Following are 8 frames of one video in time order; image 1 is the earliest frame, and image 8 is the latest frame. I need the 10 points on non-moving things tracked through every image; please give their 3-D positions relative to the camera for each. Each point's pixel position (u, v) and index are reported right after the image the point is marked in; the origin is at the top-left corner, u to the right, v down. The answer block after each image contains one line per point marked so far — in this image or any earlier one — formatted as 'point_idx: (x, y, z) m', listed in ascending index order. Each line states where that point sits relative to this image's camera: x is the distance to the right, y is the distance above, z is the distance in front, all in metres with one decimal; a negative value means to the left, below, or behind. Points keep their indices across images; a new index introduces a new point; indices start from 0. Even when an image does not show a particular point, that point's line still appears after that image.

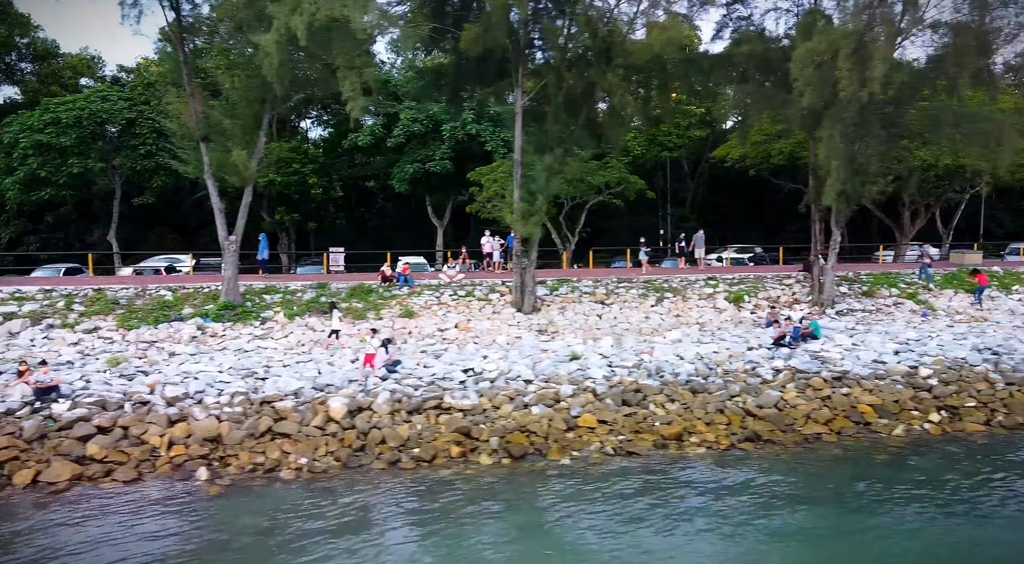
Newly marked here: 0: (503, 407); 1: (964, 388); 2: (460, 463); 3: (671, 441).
0: (-0.2, -2.3, +14.8) m
1: (+9.4, -2.2, +16.5) m
2: (-0.9, -3.0, +12.9) m
3: (+2.8, -2.8, +14.1) m
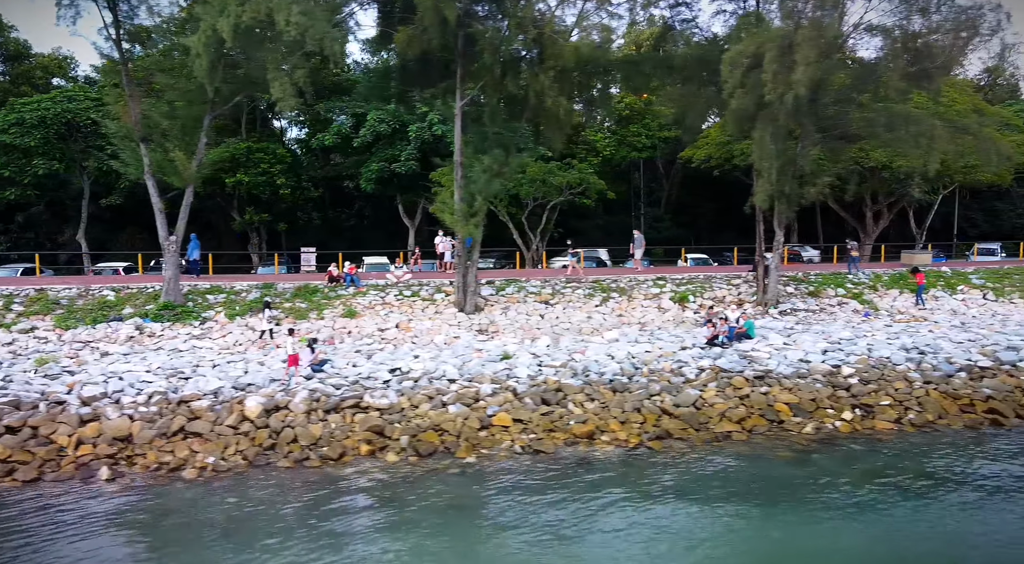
0: (-1.7, -2.3, +14.9) m
1: (+7.8, -2.2, +16.7) m
2: (-2.4, -3.0, +13.1) m
3: (+1.2, -2.8, +14.3) m
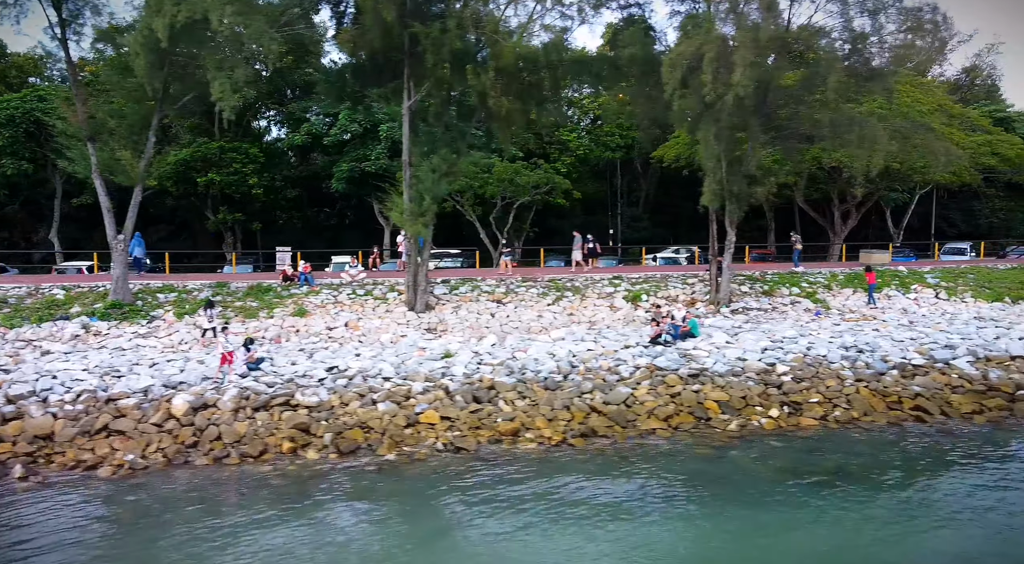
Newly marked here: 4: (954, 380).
0: (-3.1, -2.3, +15.1) m
1: (+6.5, -2.2, +16.9) m
2: (-3.8, -3.0, +13.2) m
3: (-0.1, -2.8, +14.4) m
4: (+9.6, -2.1, +17.2) m
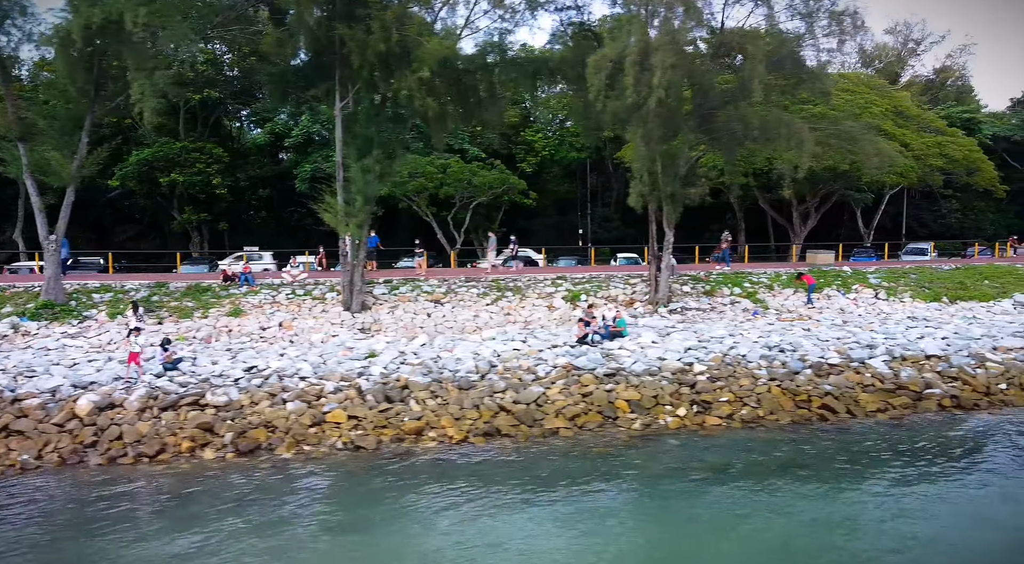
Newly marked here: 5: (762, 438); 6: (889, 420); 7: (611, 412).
0: (-4.8, -2.3, +15.2) m
1: (+4.7, -2.2, +17.1) m
2: (-5.5, -3.0, +13.3) m
3: (-1.9, -2.8, +14.5) m
4: (+7.8, -2.1, +17.4) m
5: (+4.7, -2.9, +14.9) m
6: (+7.6, -2.8, +15.9) m
7: (+2.0, -2.6, +15.8) m
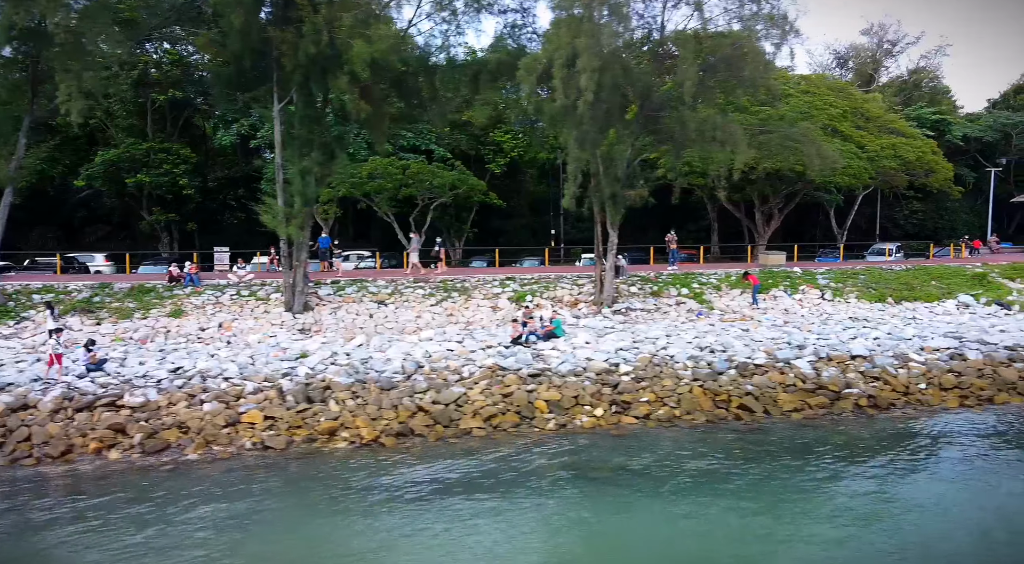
0: (-6.5, -2.4, +15.3) m
1: (+3.0, -2.2, +17.3) m
2: (-7.1, -3.0, +13.4) m
3: (-3.5, -2.8, +14.6) m
4: (+6.2, -2.2, +17.6) m
5: (+3.0, -3.0, +15.1) m
6: (+5.9, -2.8, +16.1) m
7: (+0.3, -2.6, +15.9) m
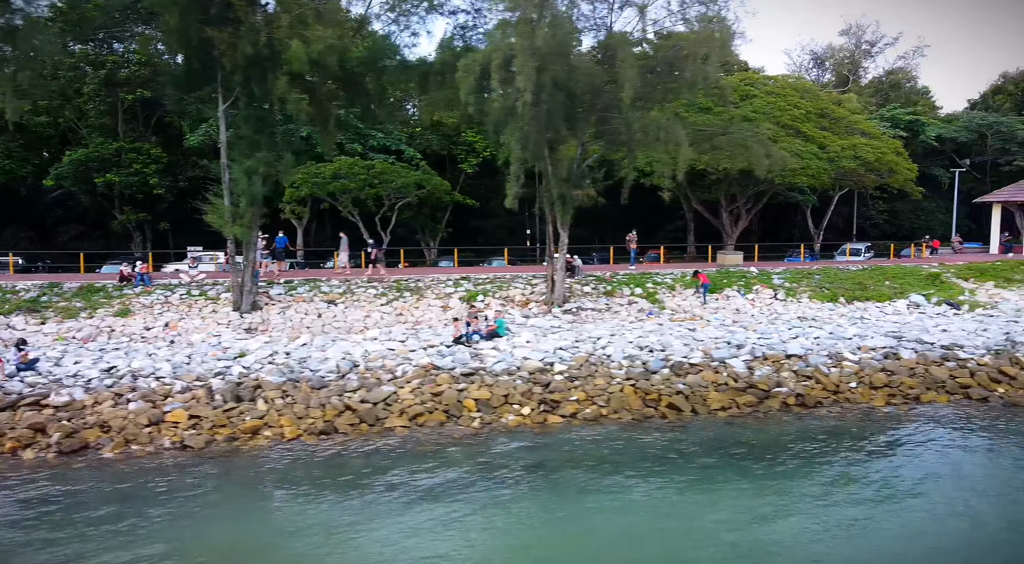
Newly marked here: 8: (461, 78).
0: (-7.9, -2.3, +15.3) m
1: (+1.5, -2.2, +17.4) m
2: (-8.6, -3.0, +13.4) m
3: (-5.0, -2.8, +14.7) m
4: (+4.7, -2.2, +17.7) m
5: (+1.6, -3.0, +15.2) m
6: (+4.5, -2.8, +16.2) m
7: (-1.1, -2.6, +16.0) m
8: (-1.2, +5.1, +19.7) m
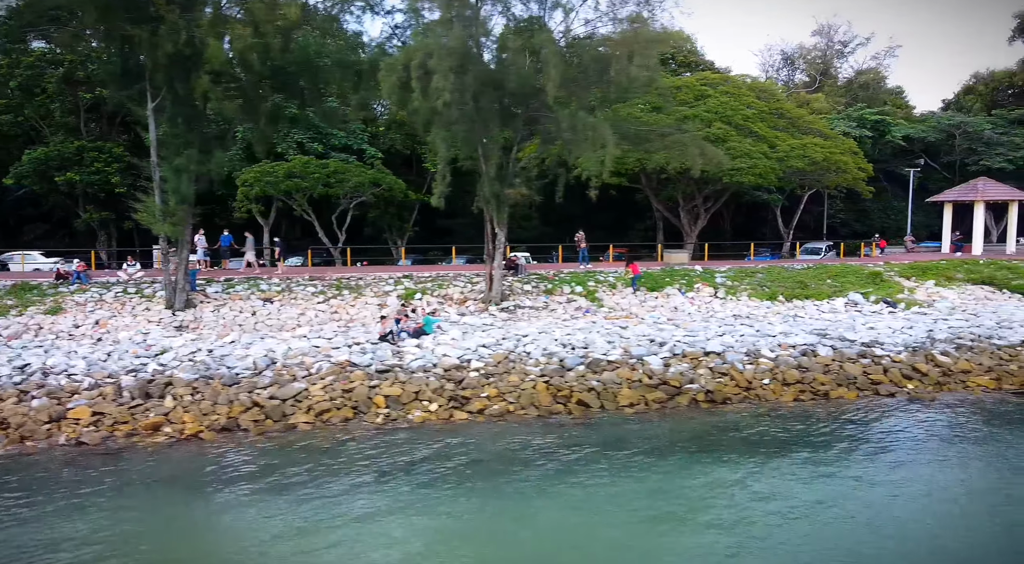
0: (-9.8, -2.3, +15.3) m
1: (-0.3, -2.2, +17.5) m
2: (-10.4, -2.9, +13.5) m
3: (-6.8, -2.8, +14.8) m
4: (+2.8, -2.1, +17.9) m
5: (-0.3, -2.9, +15.3) m
6: (+2.6, -2.8, +16.4) m
7: (-3.0, -2.5, +16.1) m
8: (-3.2, +5.2, +19.8) m
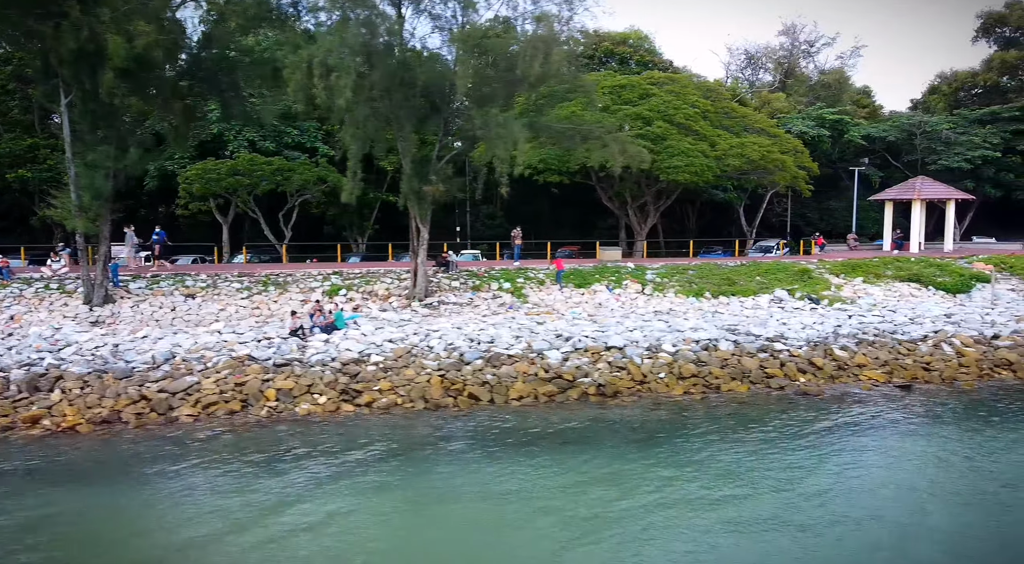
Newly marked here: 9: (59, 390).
0: (-12.1, -2.2, +15.4) m
1: (-2.7, -2.1, +17.7) m
2: (-12.7, -2.8, +13.5) m
3: (-9.1, -2.7, +14.8) m
4: (+0.4, -2.0, +18.1) m
5: (-2.6, -2.8, +15.5) m
6: (+0.3, -2.6, +16.6) m
7: (-5.3, -2.4, +16.2) m
8: (-5.5, +5.3, +19.9) m
9: (-9.2, -2.2, +16.0) m
